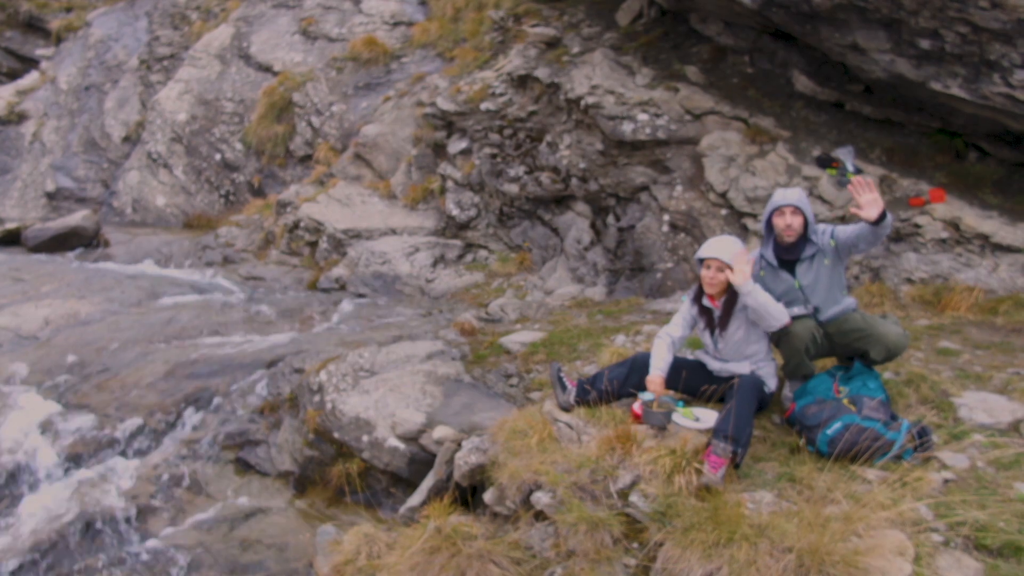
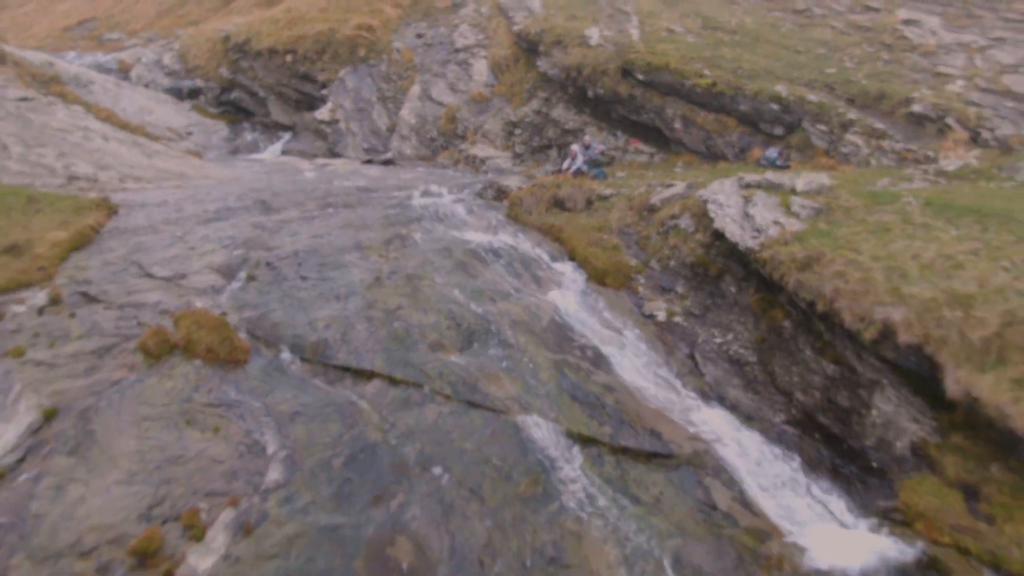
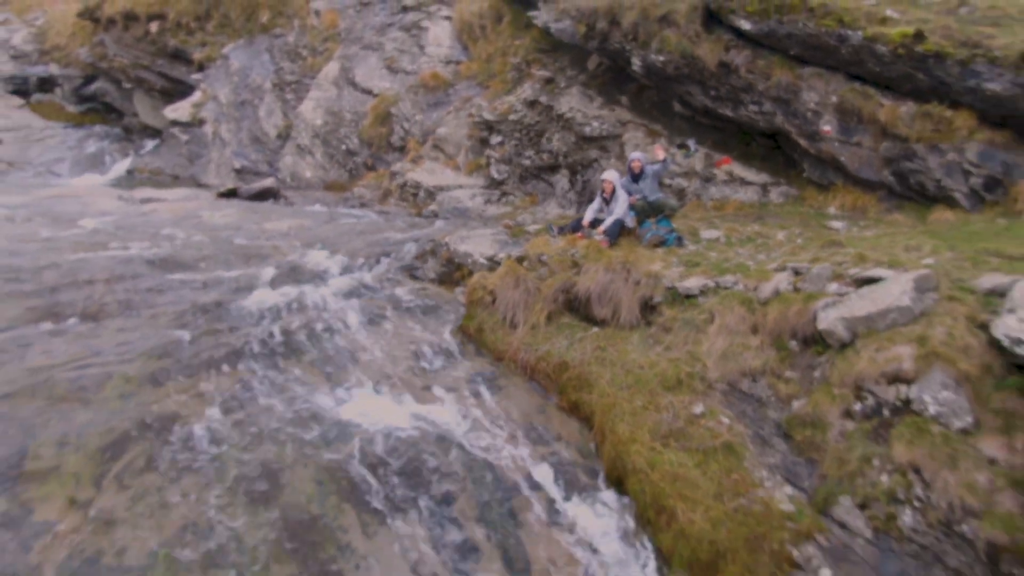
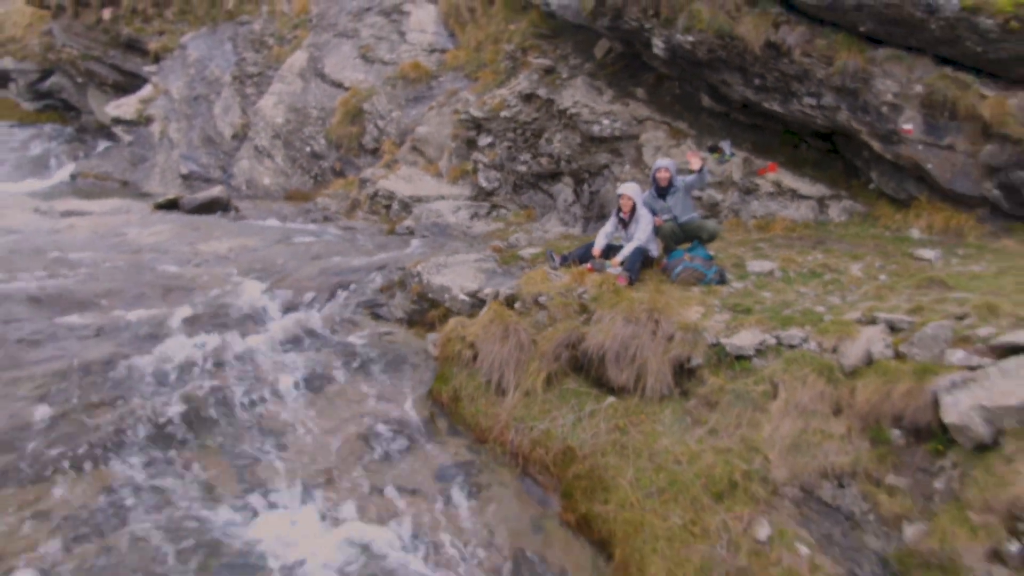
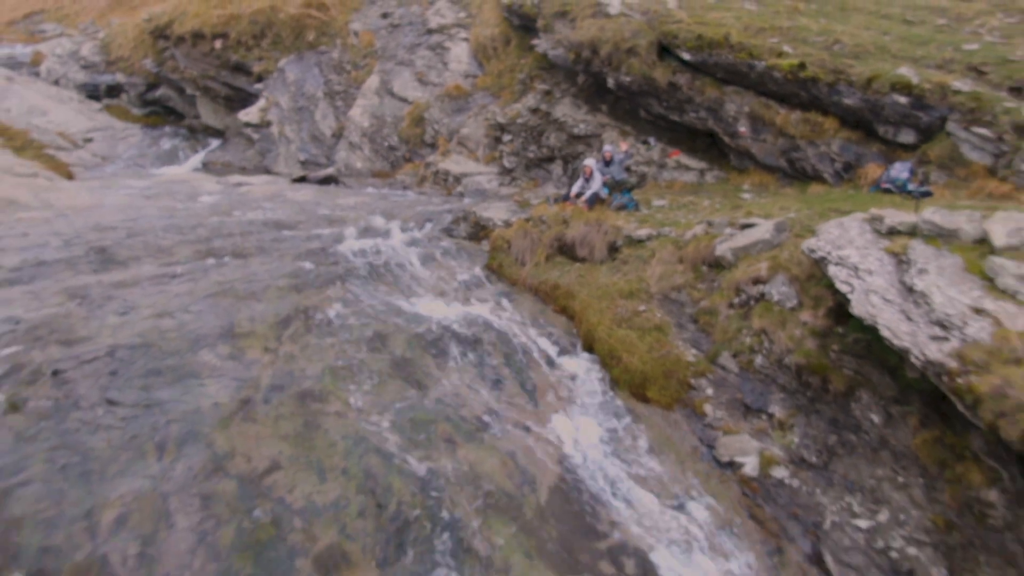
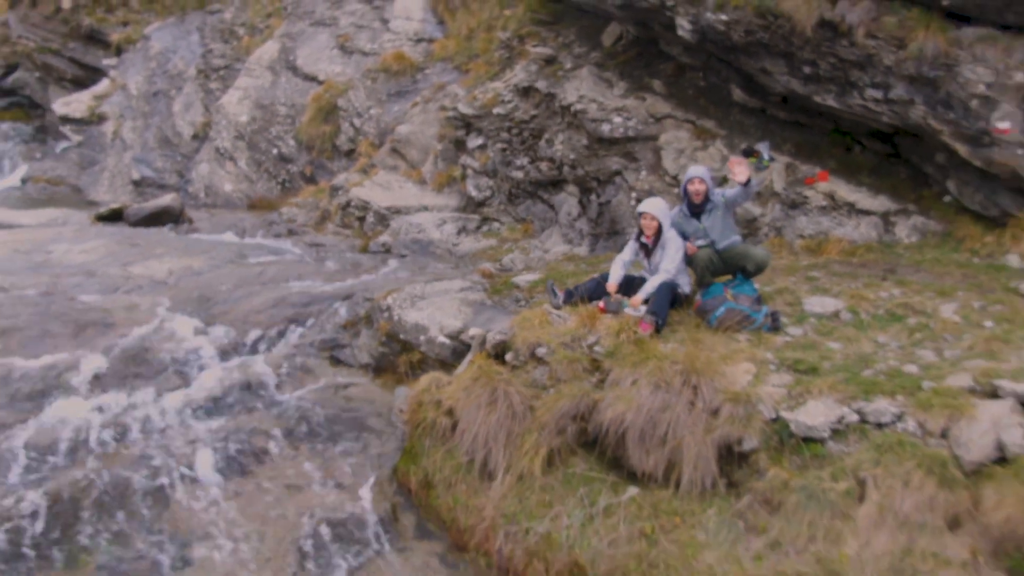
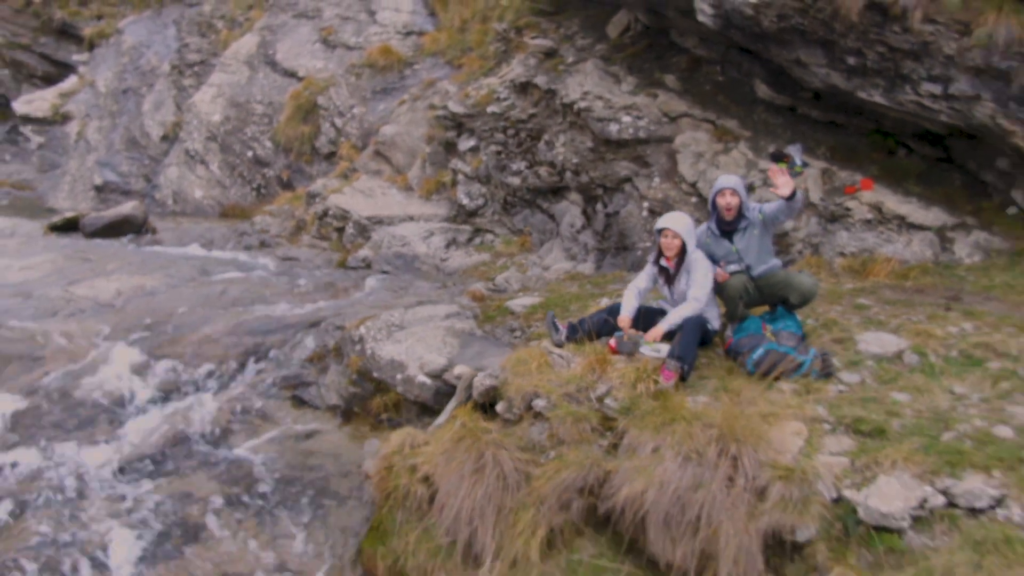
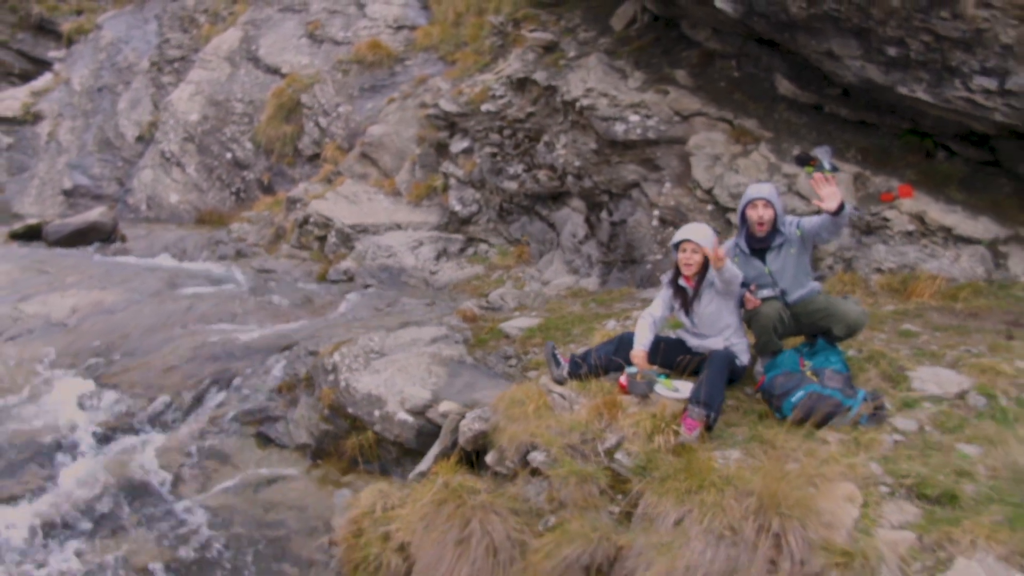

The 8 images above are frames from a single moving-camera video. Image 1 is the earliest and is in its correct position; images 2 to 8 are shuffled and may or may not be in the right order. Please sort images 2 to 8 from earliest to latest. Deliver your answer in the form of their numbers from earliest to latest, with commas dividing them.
8, 7, 6, 4, 3, 5, 2
